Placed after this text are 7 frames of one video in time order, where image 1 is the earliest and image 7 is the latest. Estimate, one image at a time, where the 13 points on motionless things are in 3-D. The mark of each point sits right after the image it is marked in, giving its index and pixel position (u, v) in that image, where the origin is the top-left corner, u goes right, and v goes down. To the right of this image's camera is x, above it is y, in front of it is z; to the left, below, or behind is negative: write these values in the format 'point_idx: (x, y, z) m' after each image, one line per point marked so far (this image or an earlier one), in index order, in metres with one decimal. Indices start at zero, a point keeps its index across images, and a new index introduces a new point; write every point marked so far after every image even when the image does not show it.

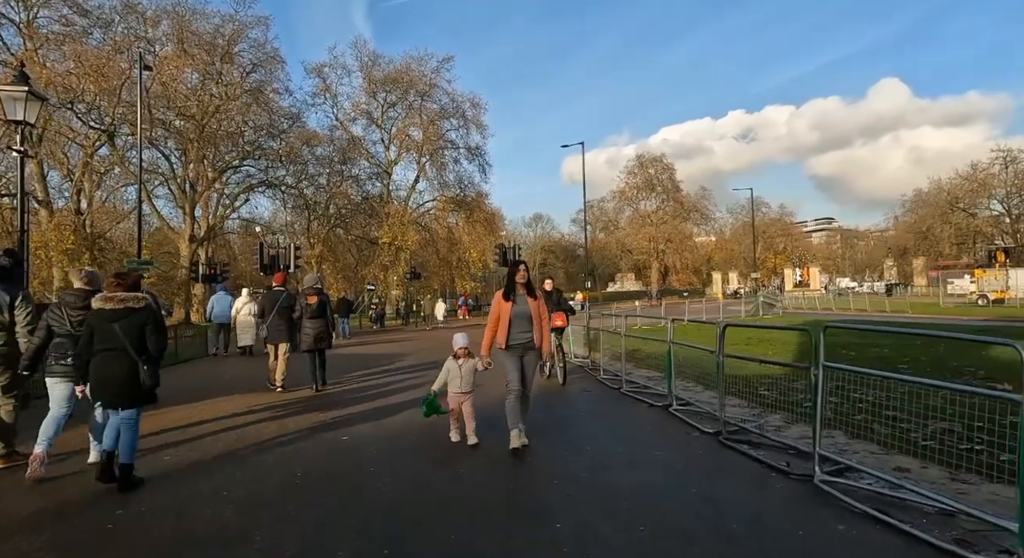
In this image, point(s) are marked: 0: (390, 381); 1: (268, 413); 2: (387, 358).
0: (-2.8, -2.2, +14.0) m
1: (-3.8, -2.0, +9.6) m
2: (-4.0, -2.4, +19.2) m
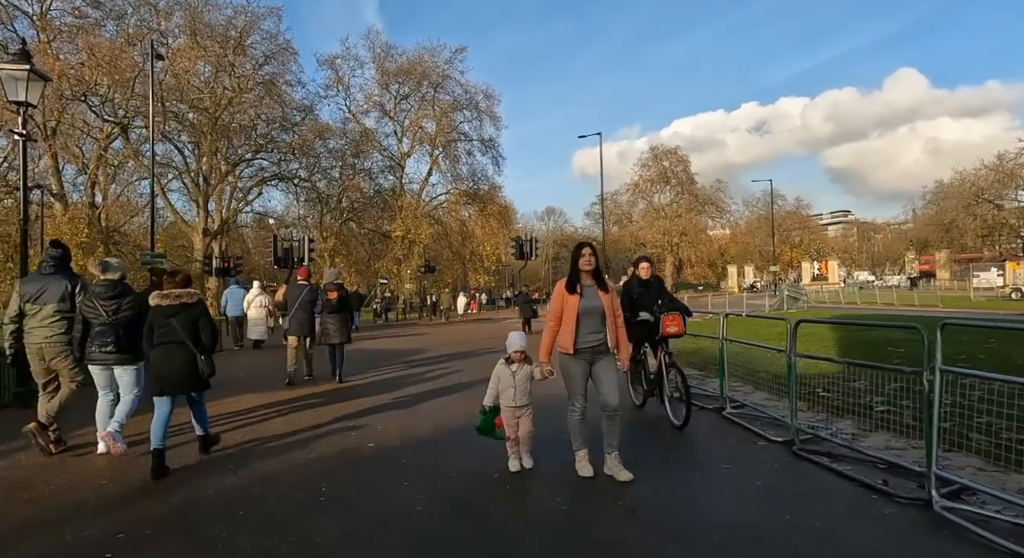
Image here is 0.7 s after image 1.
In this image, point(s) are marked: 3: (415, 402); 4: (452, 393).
0: (-2.3, -2.1, +13.6) m
1: (-3.4, -1.9, +9.2) m
2: (-3.4, -2.2, +18.8) m
3: (-1.6, -1.8, +10.0) m
4: (-1.2, -1.8, +11.0) m
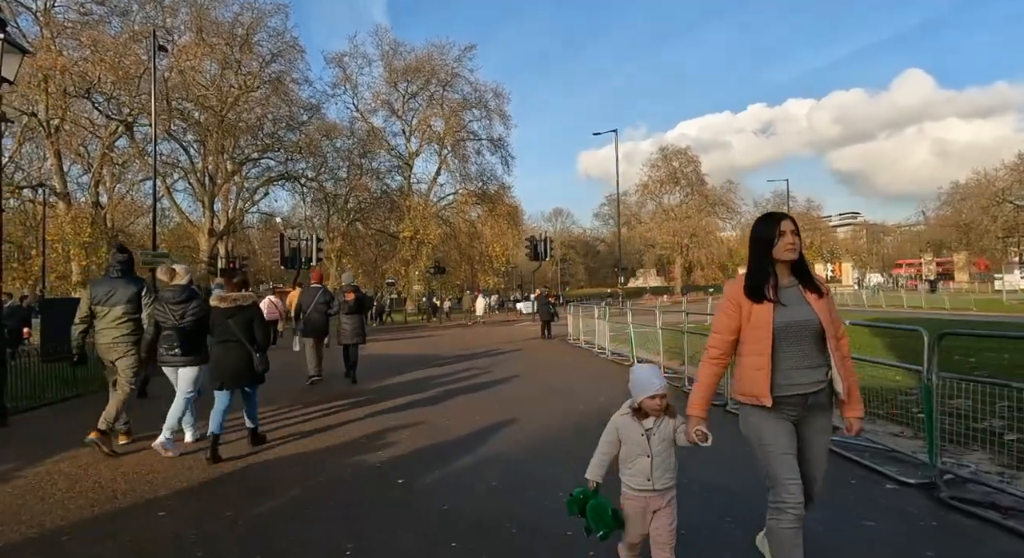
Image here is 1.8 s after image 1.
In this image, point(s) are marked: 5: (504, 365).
0: (-1.9, -2.1, +12.8) m
1: (-3.0, -1.9, +8.4) m
2: (-3.0, -2.3, +18.0) m
3: (-1.2, -1.8, +9.2) m
4: (-0.8, -1.9, +10.2) m
5: (-0.2, -2.0, +14.5) m
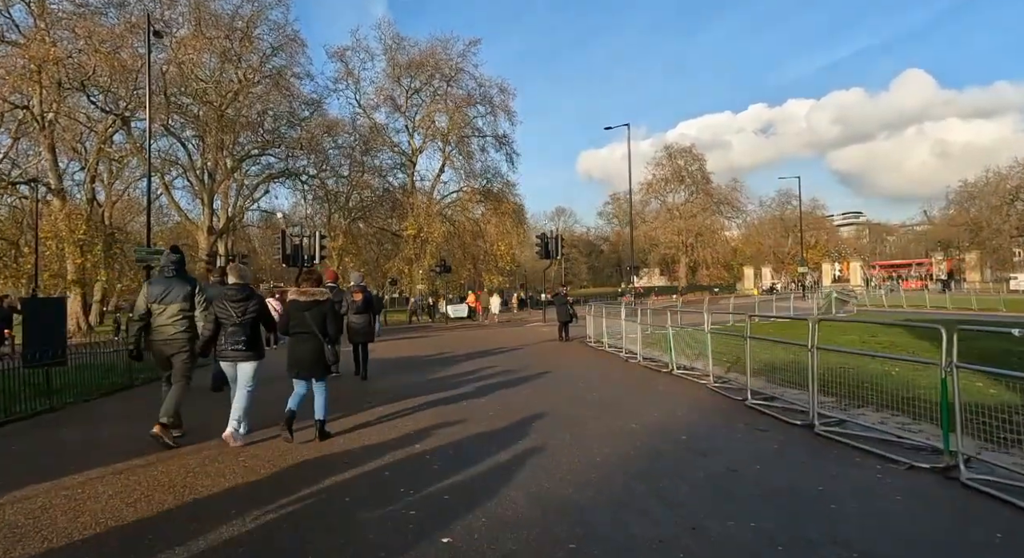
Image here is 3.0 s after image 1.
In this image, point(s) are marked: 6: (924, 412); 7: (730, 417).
0: (-1.5, -2.1, +11.9) m
1: (-2.6, -1.8, +7.5) m
2: (-2.6, -2.2, +17.1) m
3: (-0.8, -1.8, +8.3) m
4: (-0.4, -1.8, +9.3) m
5: (+0.2, -2.0, +13.7) m
6: (+3.8, -1.2, +5.6) m
7: (+1.9, -1.2, +5.4) m
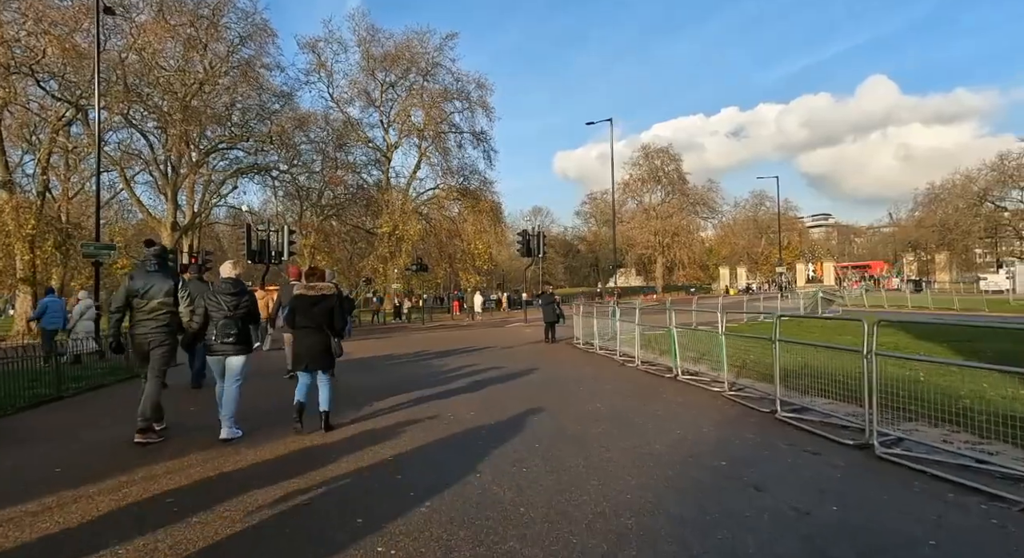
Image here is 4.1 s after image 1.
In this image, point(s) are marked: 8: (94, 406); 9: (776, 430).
0: (-1.8, -2.0, +11.0) m
1: (-2.7, -1.8, +6.5) m
2: (-3.1, -2.2, +16.1) m
3: (-0.9, -1.8, +7.4) m
4: (-0.6, -1.8, +8.4) m
5: (-0.2, -1.9, +12.8) m
6: (+3.8, -1.2, +4.9) m
7: (+1.9, -1.2, +4.6) m
8: (-6.3, -1.9, +9.2) m
9: (+2.0, -1.2, +4.7) m
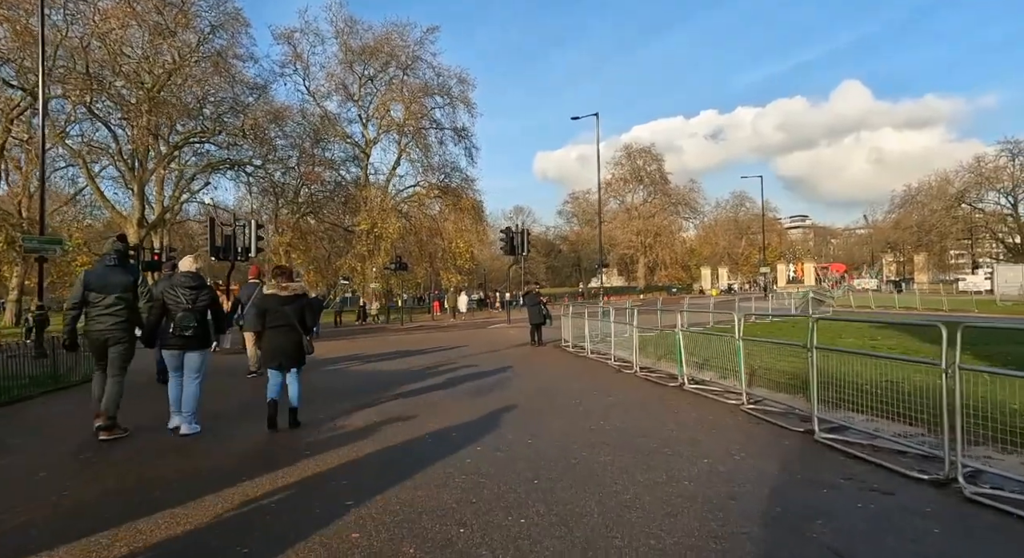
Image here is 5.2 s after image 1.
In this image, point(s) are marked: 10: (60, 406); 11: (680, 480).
0: (-2.0, -2.0, +10.0) m
1: (-2.9, -1.7, +5.6) m
2: (-3.5, -2.1, +15.2) m
3: (-1.1, -1.7, +6.5) m
4: (-0.7, -1.7, +7.5) m
5: (-0.5, -1.9, +11.9) m
6: (+3.7, -1.2, +4.1) m
7: (+1.9, -1.2, +3.8) m
8: (-6.5, -1.9, +8.2) m
9: (+2.0, -1.2, +3.9) m
10: (-6.7, -1.9, +9.1) m
11: (+0.9, -1.1, +3.4) m
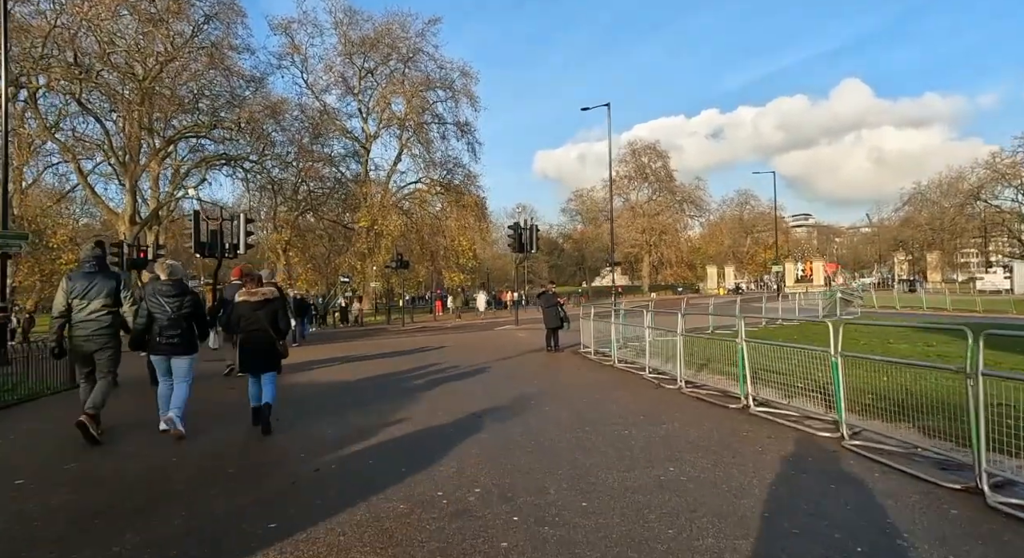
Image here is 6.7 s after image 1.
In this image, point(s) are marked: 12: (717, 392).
0: (-1.8, -2.0, +8.8) m
1: (-2.6, -1.7, +4.3) m
2: (-3.2, -2.1, +13.9) m
3: (-0.8, -1.7, +5.2) m
4: (-0.5, -1.7, +6.2) m
5: (-0.2, -1.9, +10.7) m
6: (+4.0, -1.2, +2.9) m
7: (+2.1, -1.1, +2.5) m
8: (-6.3, -1.9, +6.9) m
9: (+2.2, -1.1, +2.7) m
10: (-6.5, -1.9, +7.9) m
11: (+1.2, -1.1, +2.2) m
12: (+2.8, -1.6, +8.6) m
